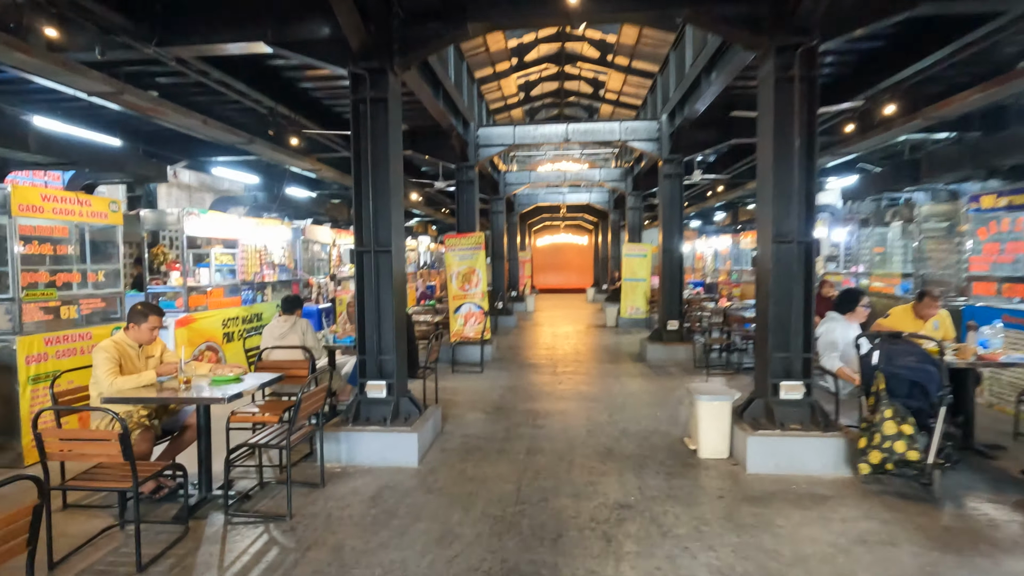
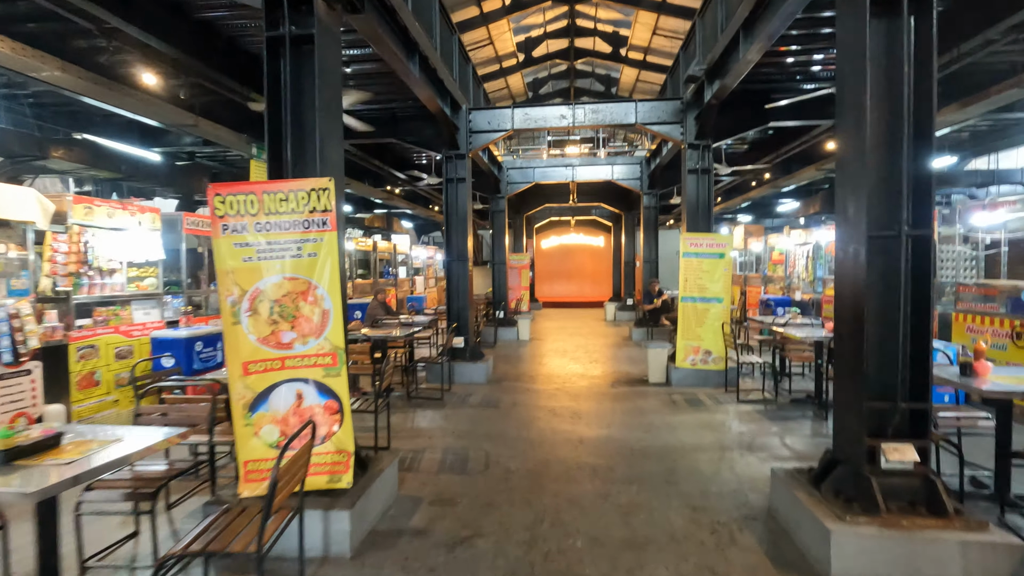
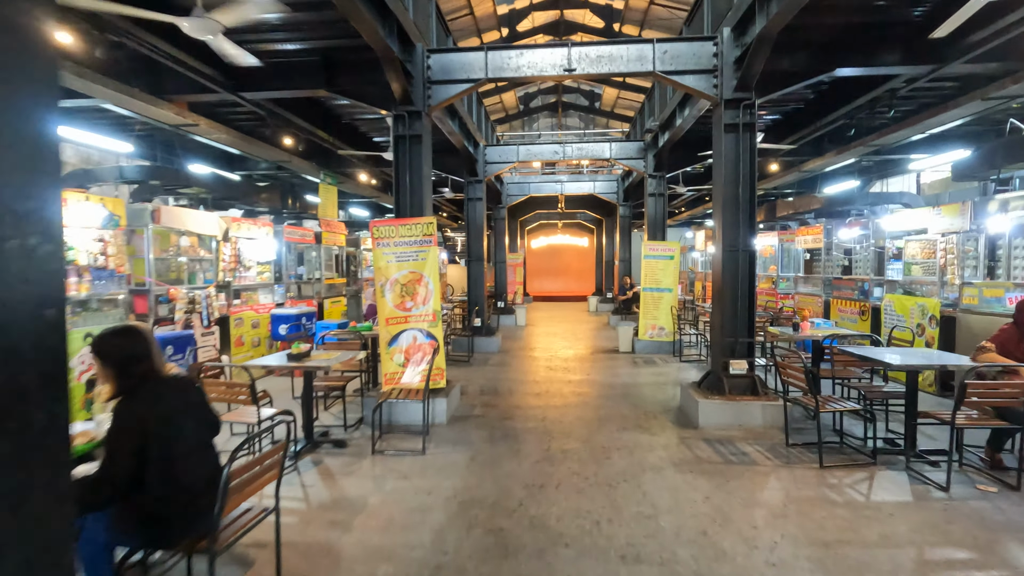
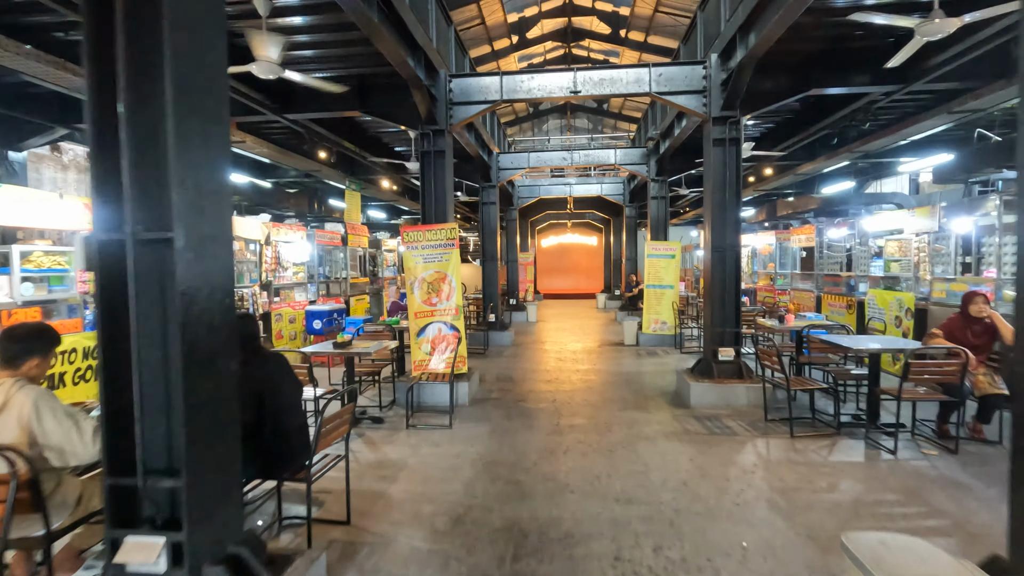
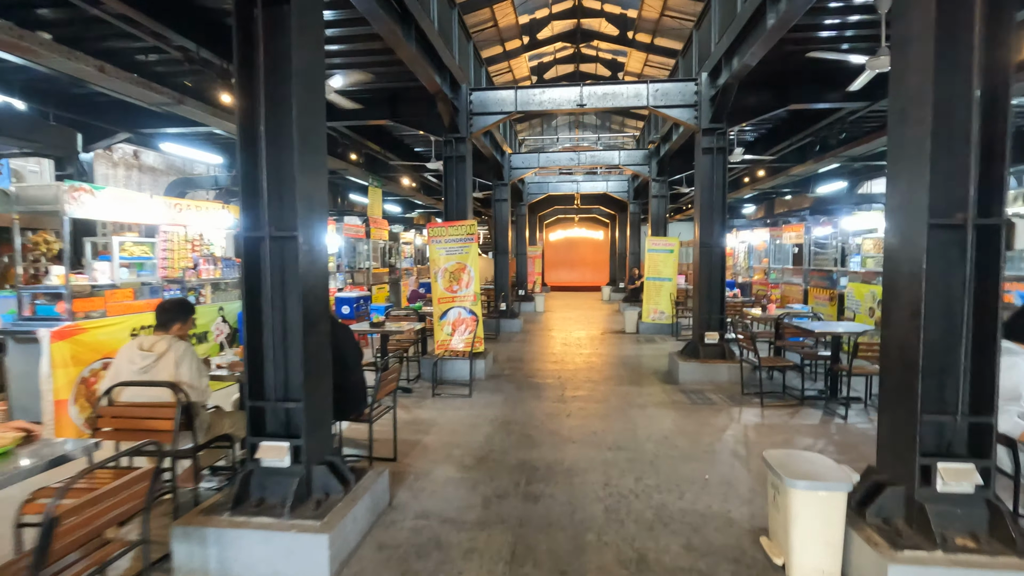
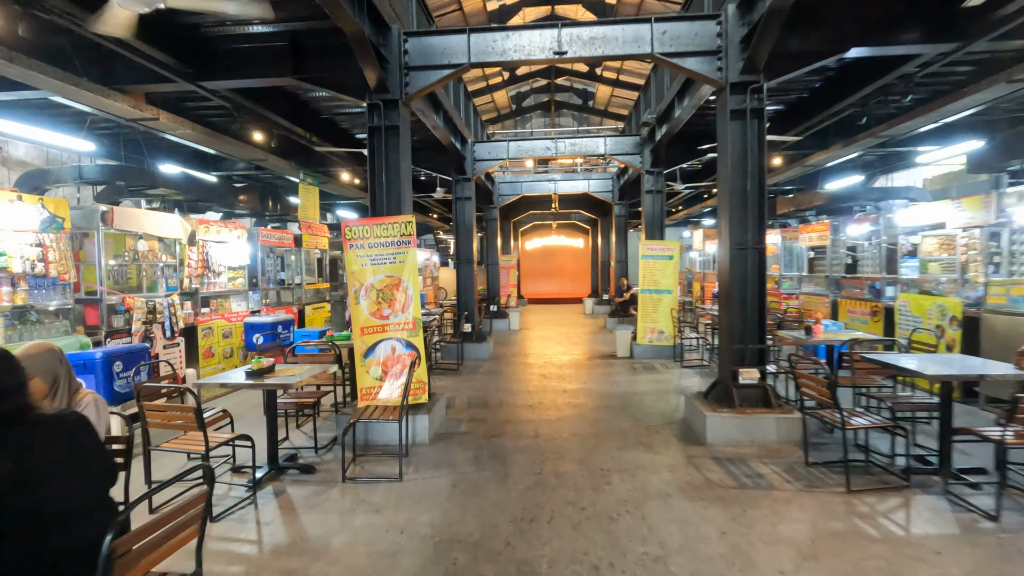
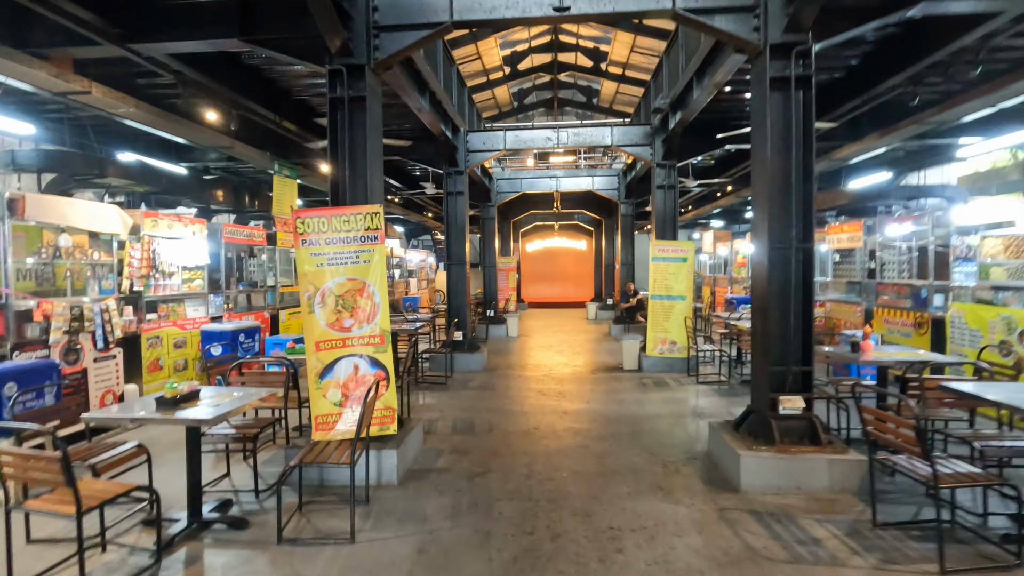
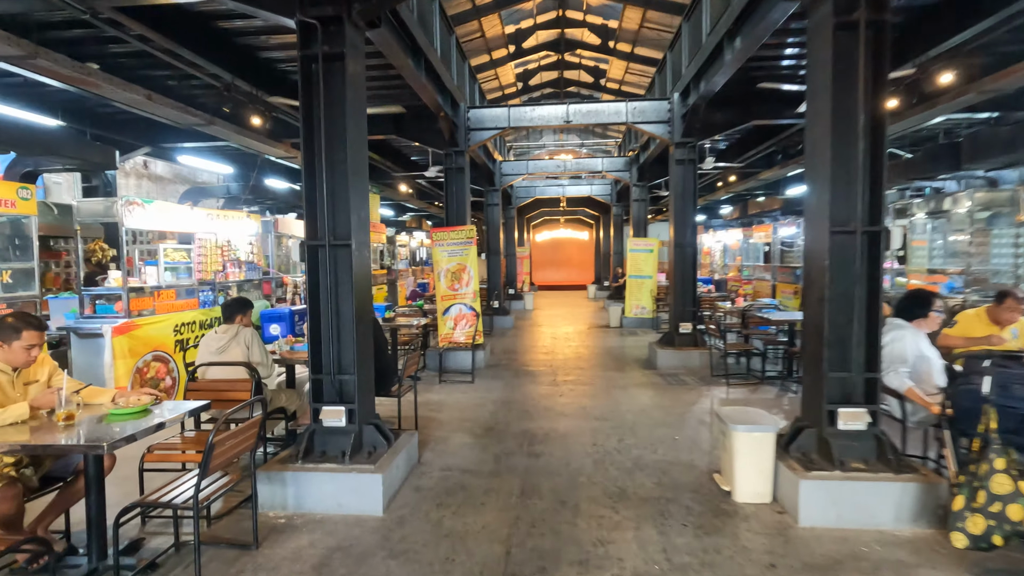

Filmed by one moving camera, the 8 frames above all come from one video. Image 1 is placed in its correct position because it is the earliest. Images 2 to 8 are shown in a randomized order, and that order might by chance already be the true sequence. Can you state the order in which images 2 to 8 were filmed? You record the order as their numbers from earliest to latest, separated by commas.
8, 5, 4, 3, 6, 7, 2
